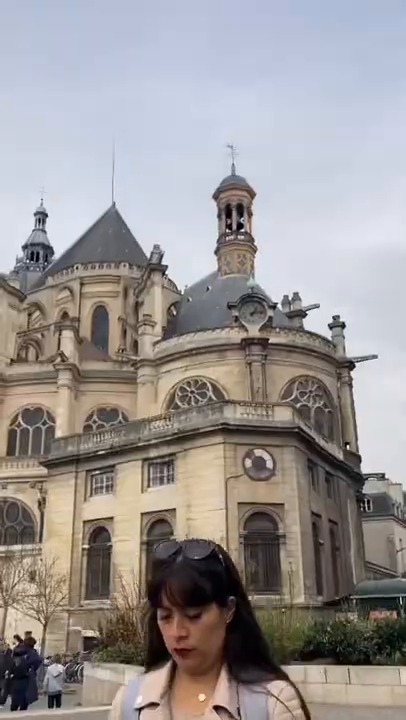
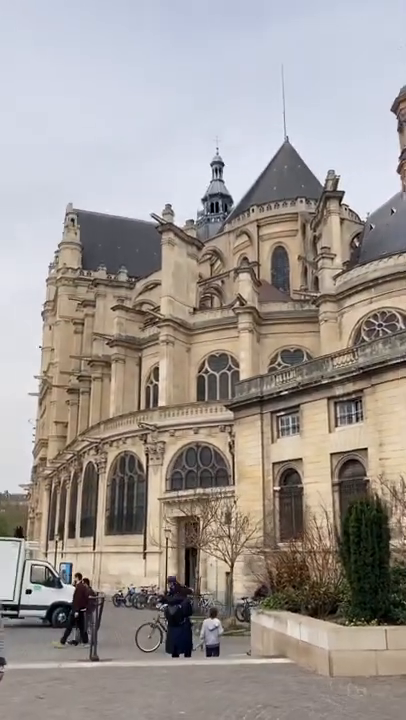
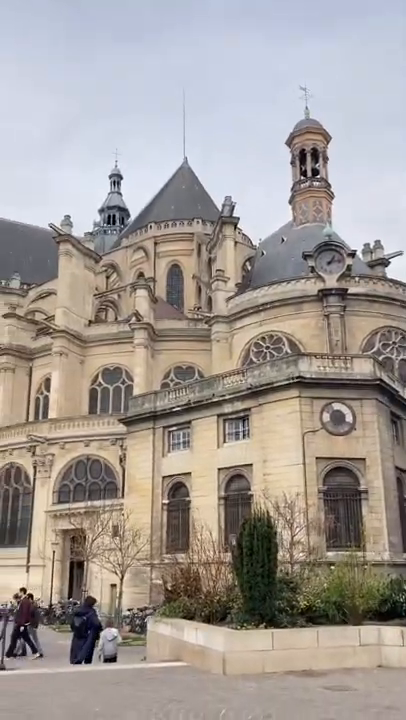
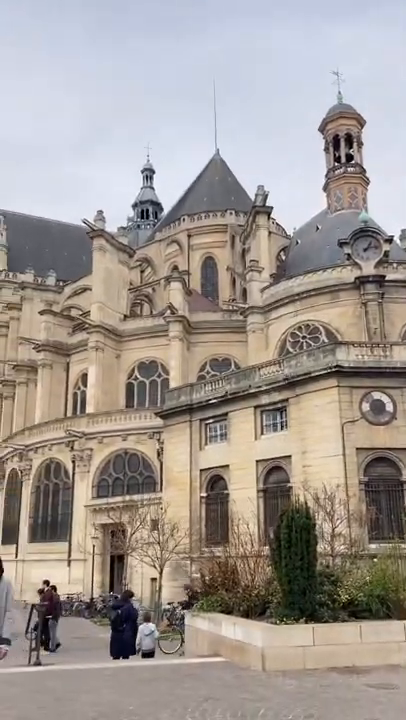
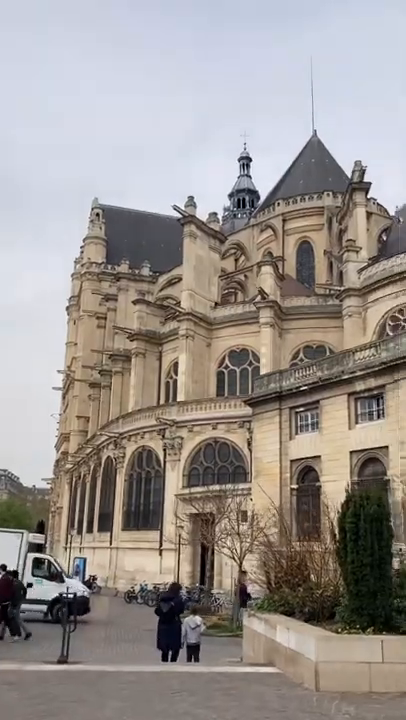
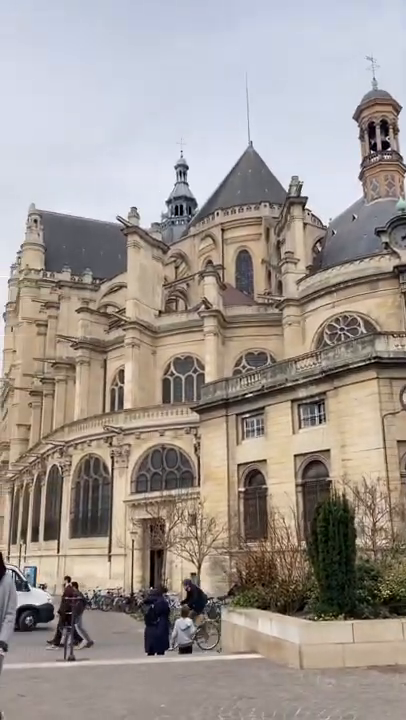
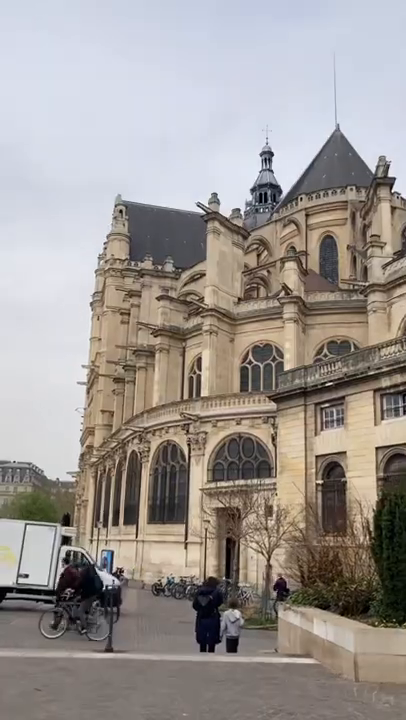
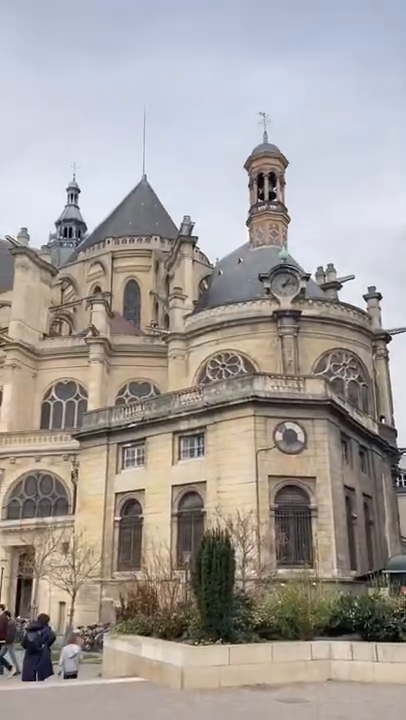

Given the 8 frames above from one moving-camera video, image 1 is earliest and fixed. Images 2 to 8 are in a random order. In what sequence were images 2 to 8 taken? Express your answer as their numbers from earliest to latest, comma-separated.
8, 3, 4, 6, 2, 7, 5
